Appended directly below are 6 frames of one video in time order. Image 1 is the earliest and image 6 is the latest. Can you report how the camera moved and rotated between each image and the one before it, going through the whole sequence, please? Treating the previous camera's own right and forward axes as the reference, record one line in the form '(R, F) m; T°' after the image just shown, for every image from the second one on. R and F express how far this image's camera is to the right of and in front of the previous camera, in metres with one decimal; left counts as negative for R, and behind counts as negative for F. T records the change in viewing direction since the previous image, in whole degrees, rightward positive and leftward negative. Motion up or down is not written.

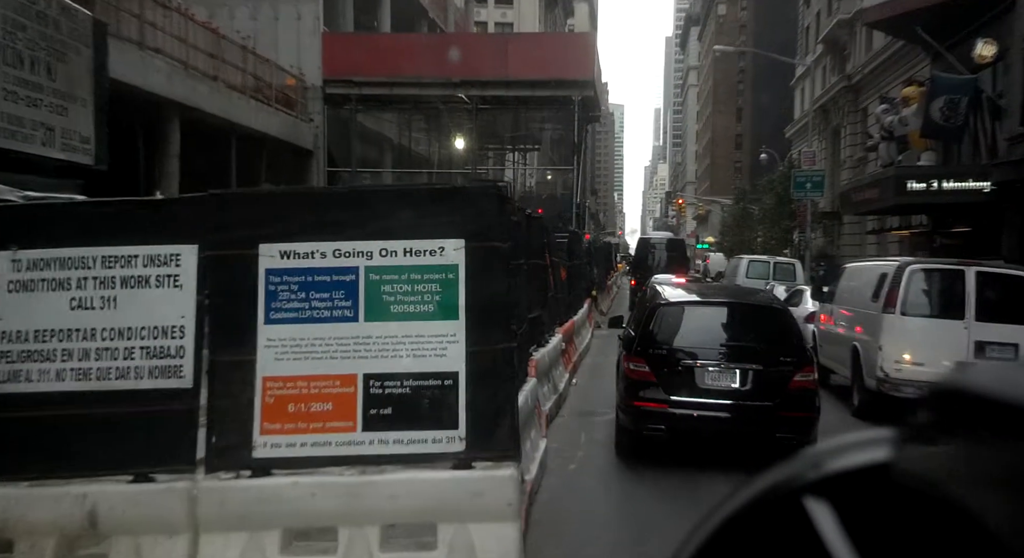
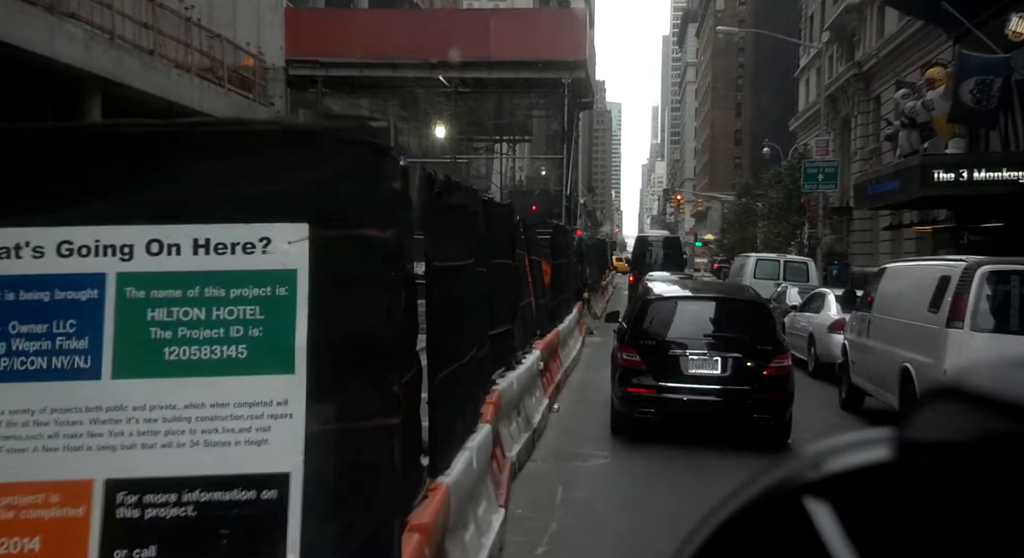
(+0.3, +1.8) m; 0°
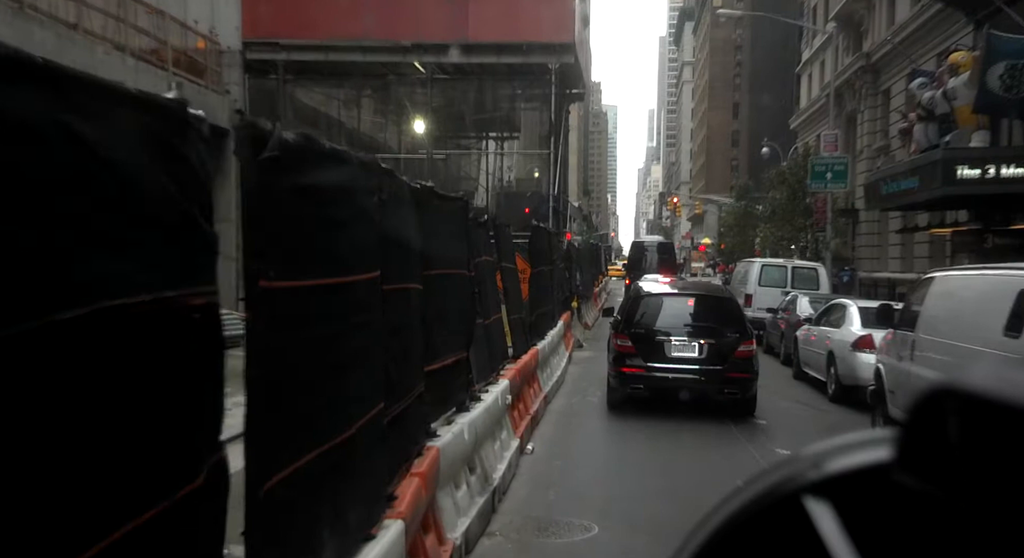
(+0.3, +1.6) m; 0°
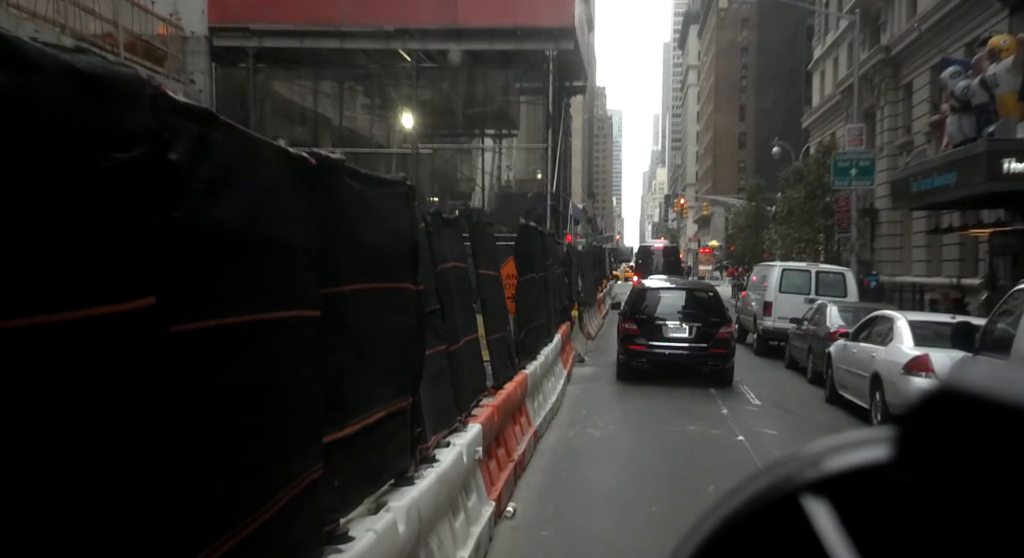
(+0.2, +1.5) m; 0°
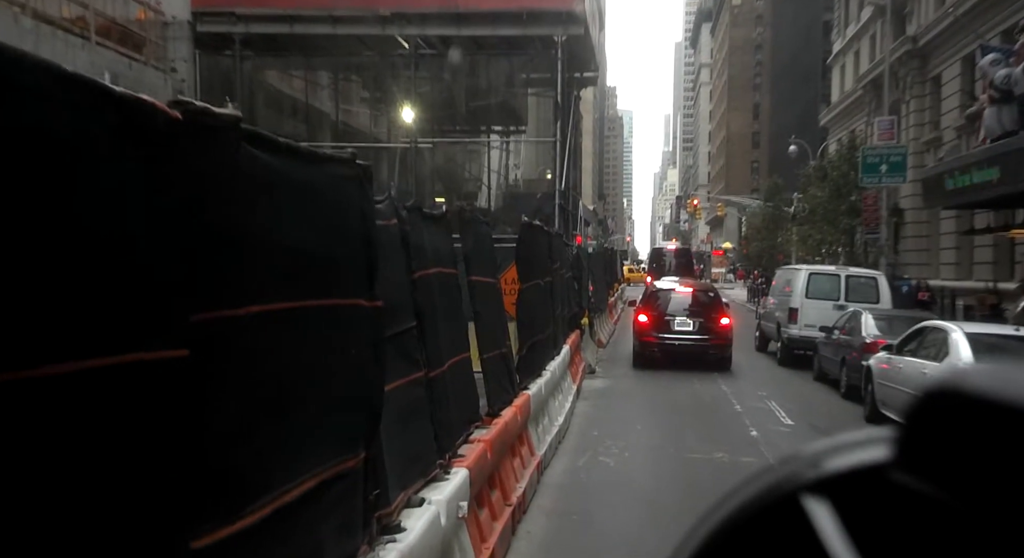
(+0.1, +1.1) m; -1°
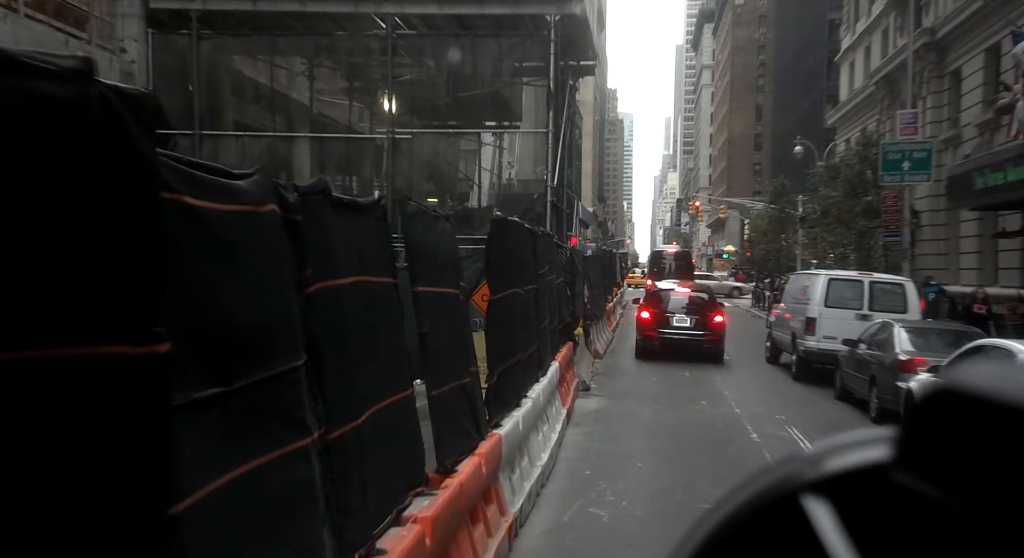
(+0.2, +1.4) m; 0°
